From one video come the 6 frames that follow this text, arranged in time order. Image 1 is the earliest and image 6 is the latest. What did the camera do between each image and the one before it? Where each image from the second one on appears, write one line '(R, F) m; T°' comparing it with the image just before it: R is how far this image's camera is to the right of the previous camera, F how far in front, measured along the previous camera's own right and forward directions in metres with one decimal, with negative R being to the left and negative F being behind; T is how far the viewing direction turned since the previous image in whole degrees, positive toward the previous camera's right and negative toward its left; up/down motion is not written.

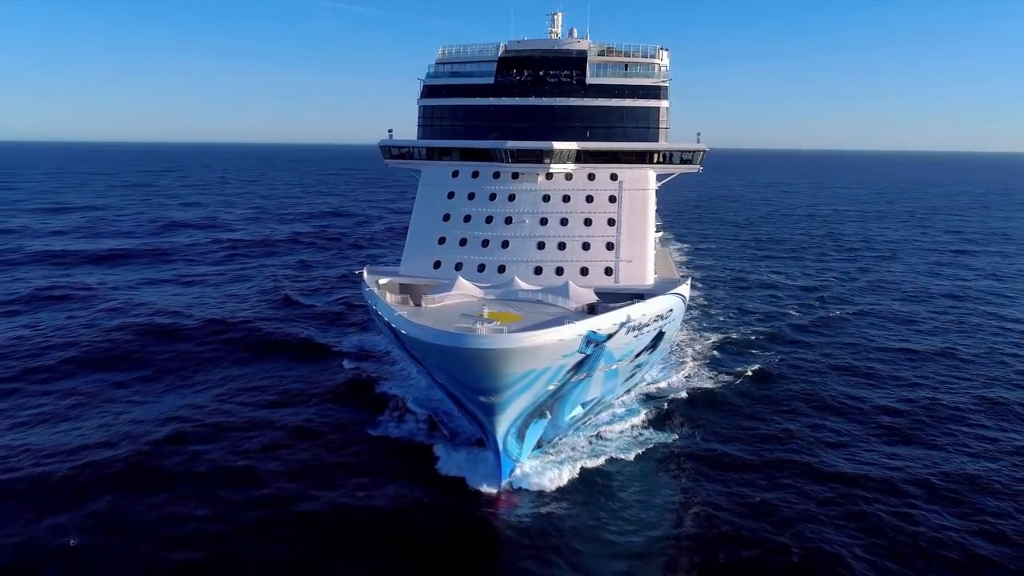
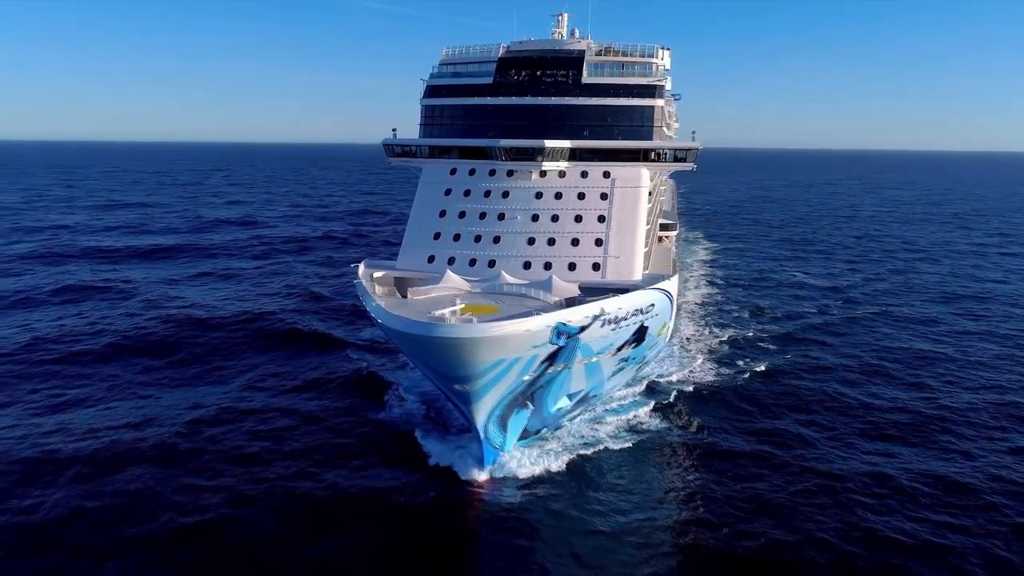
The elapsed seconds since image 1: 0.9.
(+1.4, -0.5) m; -3°
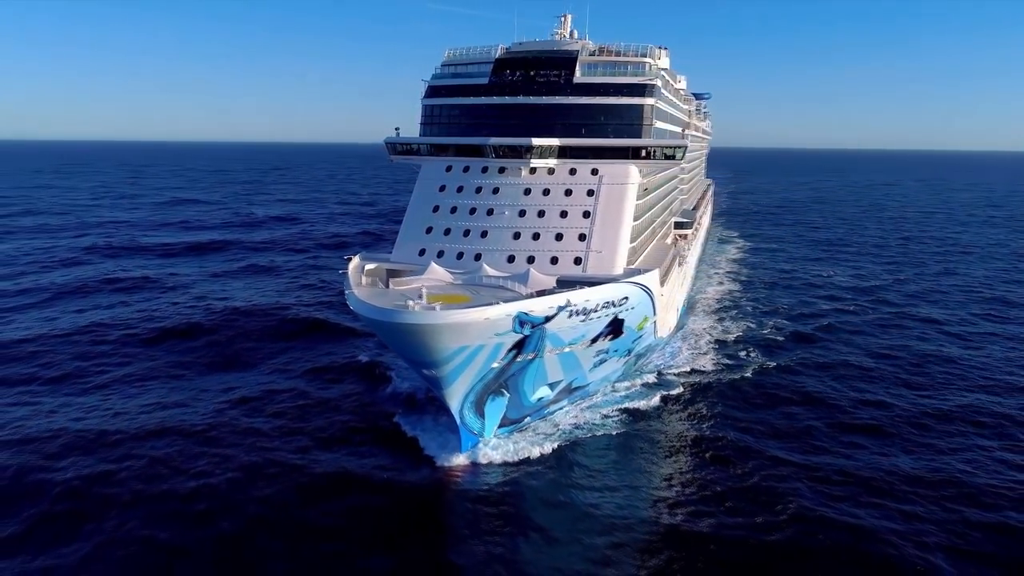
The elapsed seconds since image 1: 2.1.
(+1.9, -0.7) m; -4°
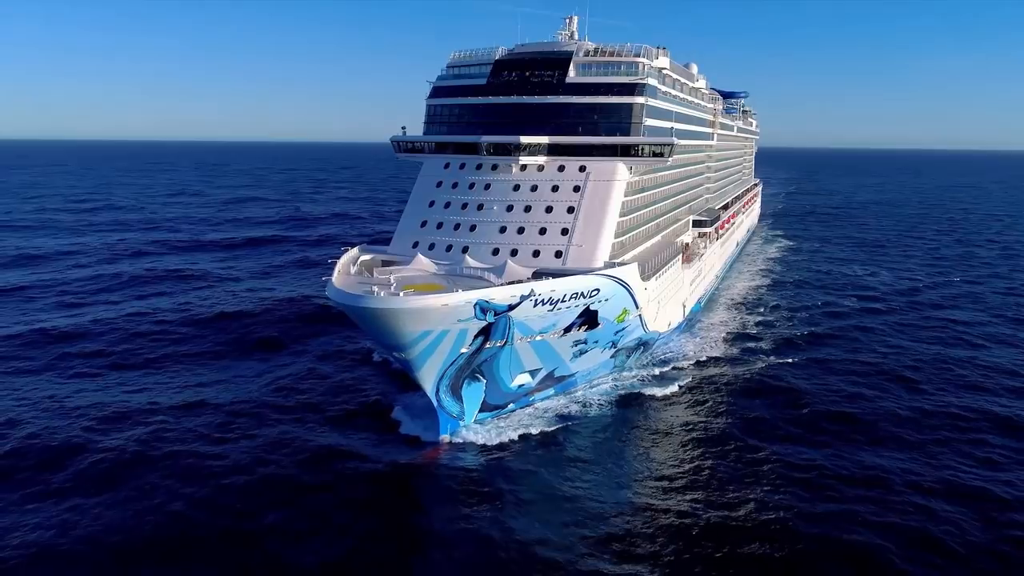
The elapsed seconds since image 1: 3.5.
(+2.4, -0.8) m; -5°
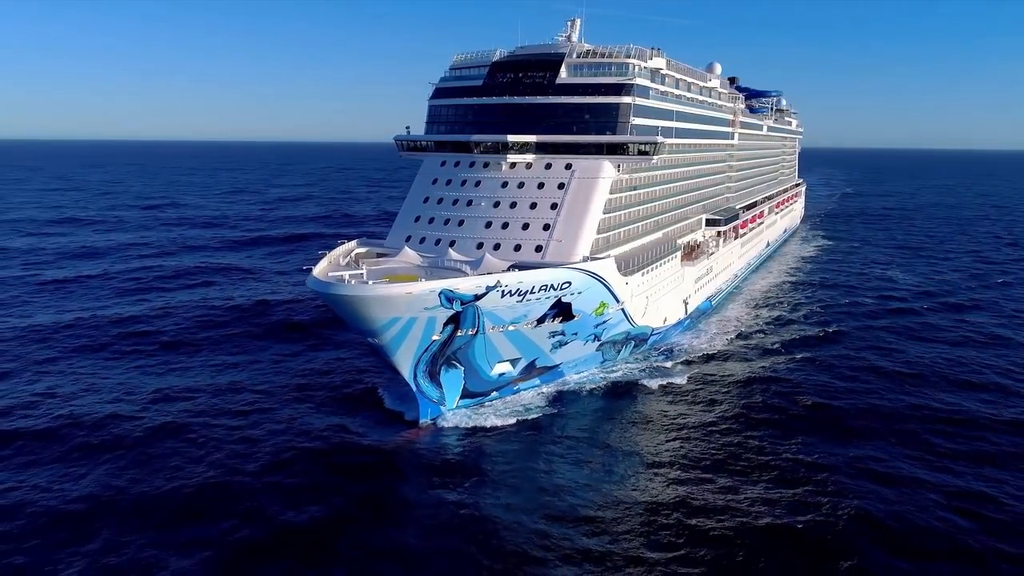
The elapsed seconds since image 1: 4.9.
(+2.3, -0.8) m; -4°
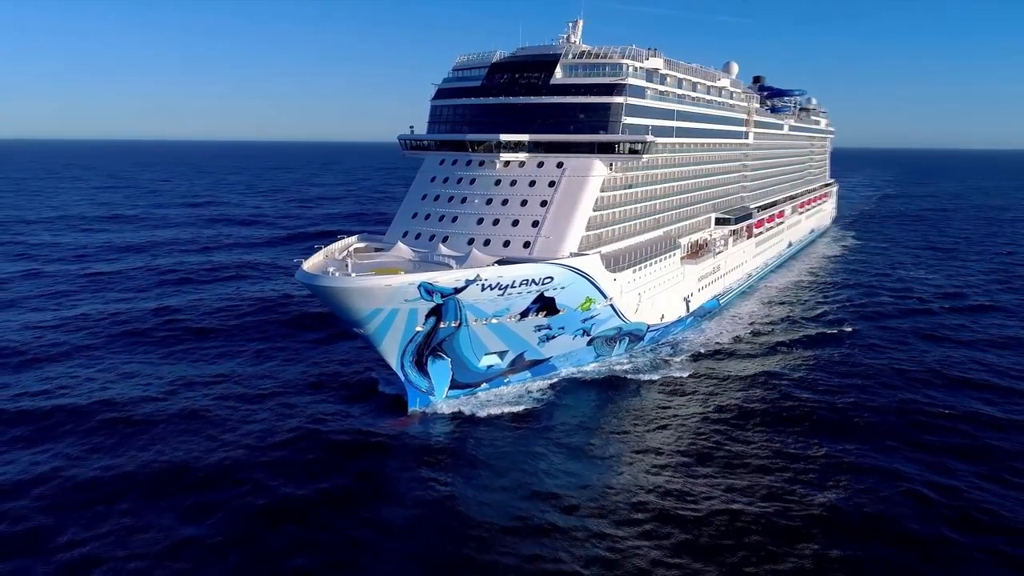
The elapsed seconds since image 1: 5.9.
(+1.6, -0.6) m; -3°
